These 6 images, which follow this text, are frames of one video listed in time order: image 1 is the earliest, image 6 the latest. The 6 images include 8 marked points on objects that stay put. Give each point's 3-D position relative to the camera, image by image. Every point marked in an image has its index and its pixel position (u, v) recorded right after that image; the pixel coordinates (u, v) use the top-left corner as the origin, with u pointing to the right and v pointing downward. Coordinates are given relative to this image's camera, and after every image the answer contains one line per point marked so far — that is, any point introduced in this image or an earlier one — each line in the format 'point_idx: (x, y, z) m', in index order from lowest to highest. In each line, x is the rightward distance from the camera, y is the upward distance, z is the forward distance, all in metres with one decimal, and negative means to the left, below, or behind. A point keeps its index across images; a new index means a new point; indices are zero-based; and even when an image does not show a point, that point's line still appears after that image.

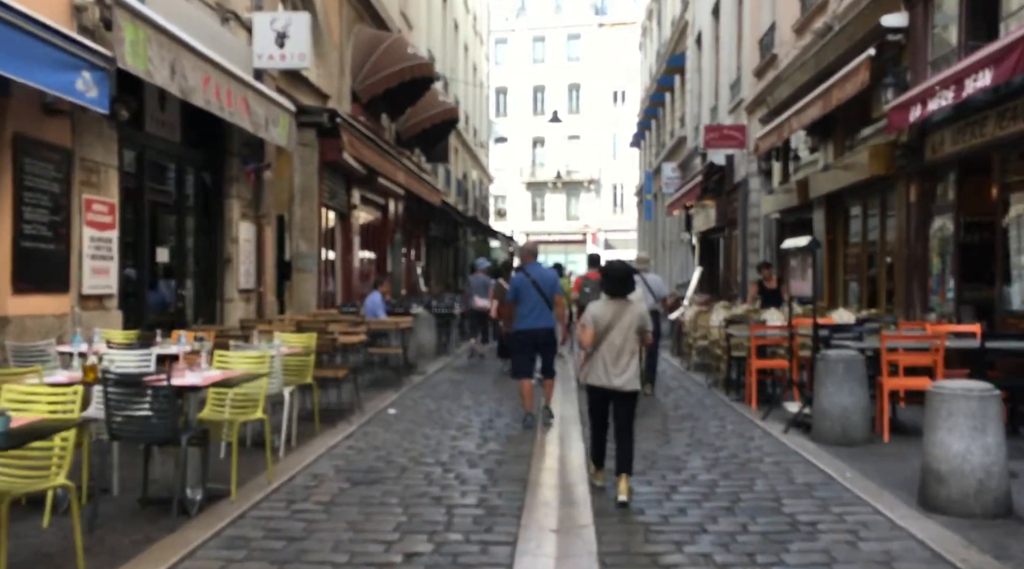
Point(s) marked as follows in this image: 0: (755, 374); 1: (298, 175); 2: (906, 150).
0: (+2.5, -0.9, +12.2) m
1: (-3.5, +1.8, +18.9) m
2: (+4.5, +1.5, +13.4) m
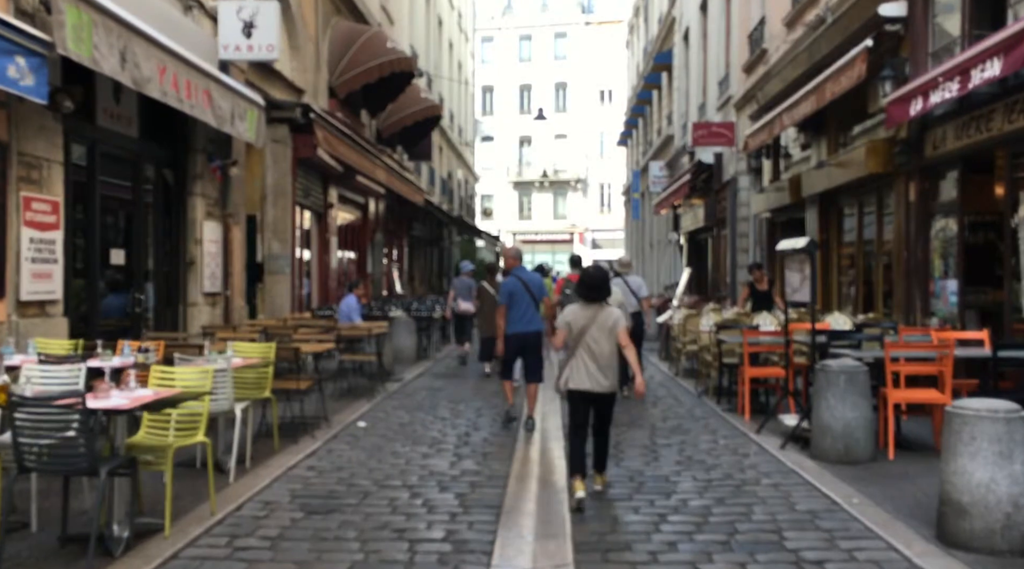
0: (+2.3, -1.0, +11.4) m
1: (-3.8, +1.7, +18.1) m
2: (+4.3, +1.5, +12.7) m
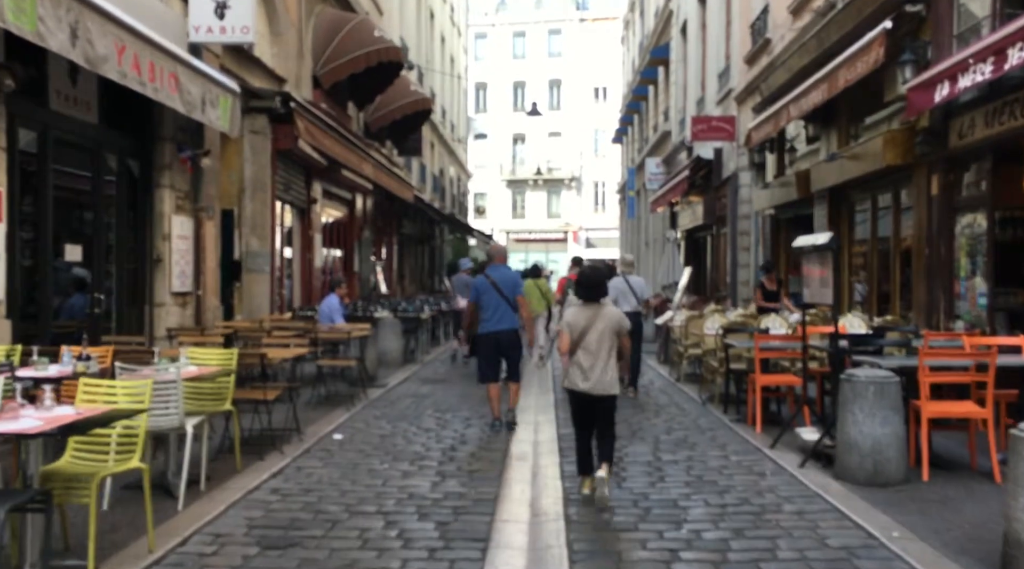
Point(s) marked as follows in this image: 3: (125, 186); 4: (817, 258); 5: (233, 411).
0: (+2.2, -1.0, +10.5) m
1: (-3.9, +1.8, +17.1) m
2: (+4.2, +1.5, +11.7) m
3: (-4.2, +1.1, +12.6) m
4: (+2.4, +0.2, +9.1) m
5: (-2.0, -0.9, +8.4) m
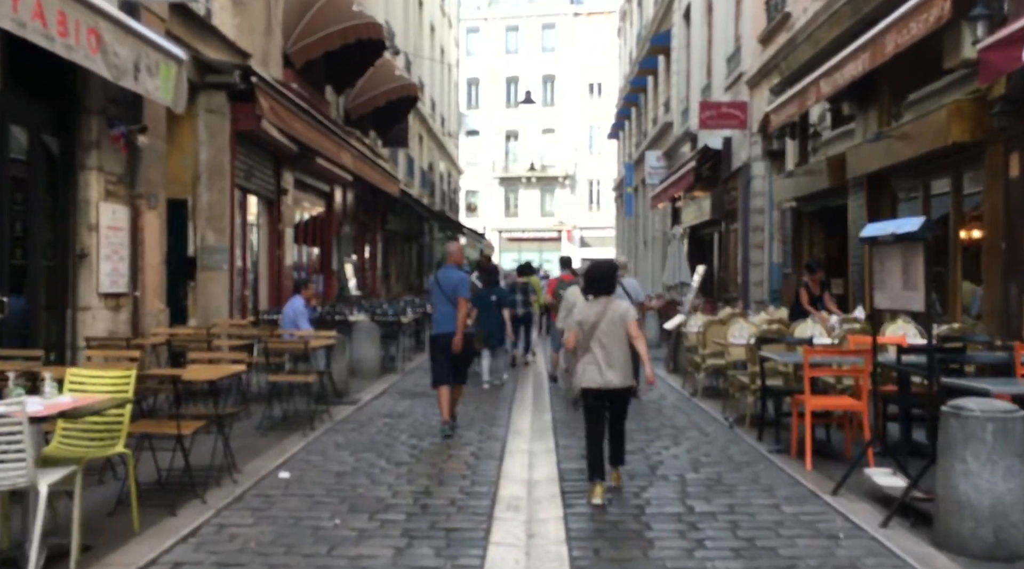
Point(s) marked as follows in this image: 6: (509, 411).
0: (+2.2, -1.0, +8.5) m
1: (-4.0, +1.8, +15.1) m
2: (+4.1, +1.5, +9.7) m
3: (-4.2, +1.1, +10.5) m
4: (+2.3, +0.2, +7.0) m
5: (-2.1, -0.9, +6.3) m
6: (0.0, -1.4, +12.6) m
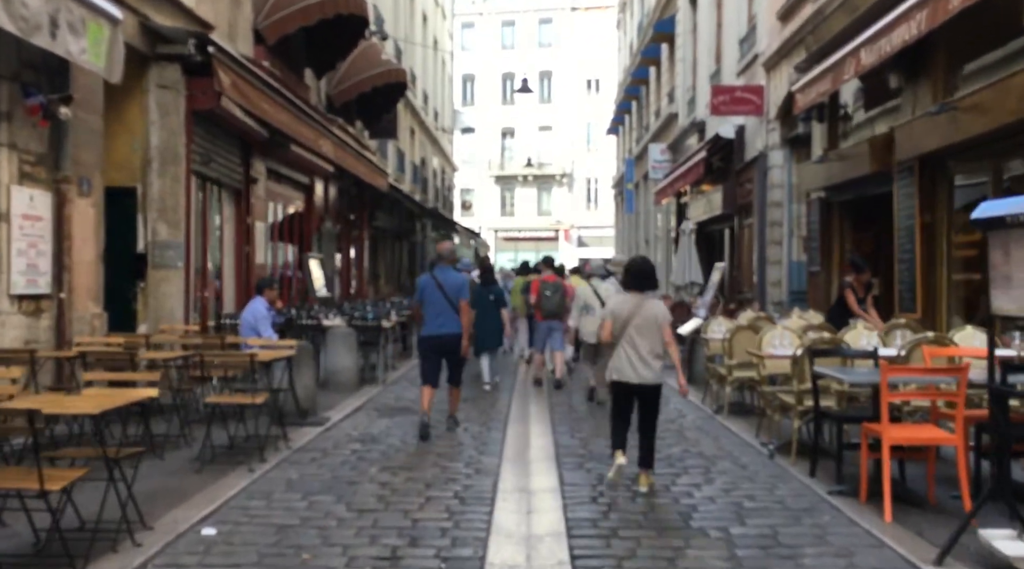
0: (+2.1, -1.0, +6.6) m
1: (-4.1, +1.8, +13.2) m
2: (+4.1, +1.5, +7.9) m
3: (-4.3, +1.1, +8.6) m
4: (+2.3, +0.2, +5.2) m
5: (-2.1, -0.9, +4.4) m
6: (-0.1, -1.4, +10.8) m
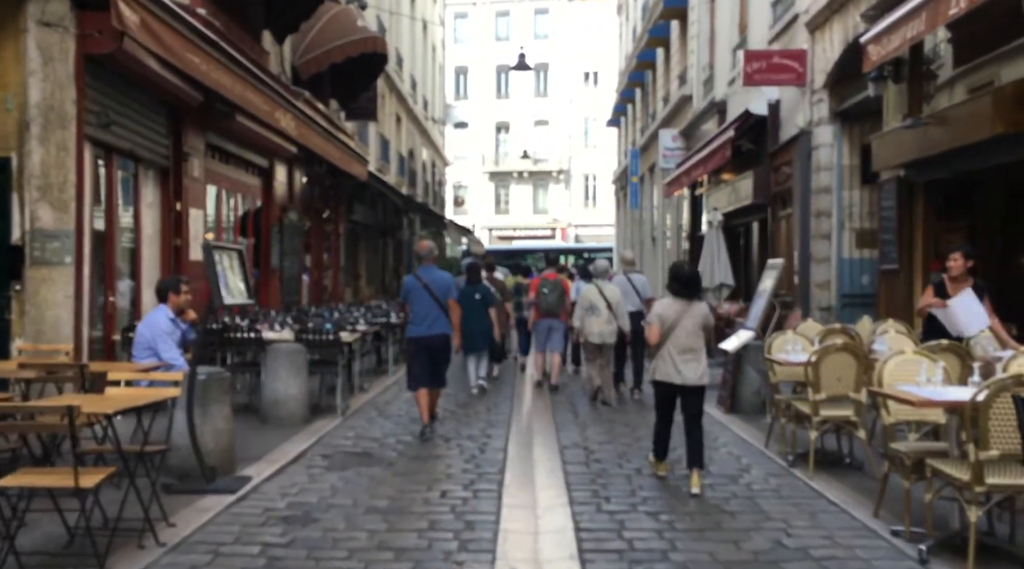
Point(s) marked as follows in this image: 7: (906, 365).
0: (+2.1, -1.0, +3.3) m
1: (-4.1, +1.7, +9.9) m
2: (+4.1, +1.5, +4.6) m
3: (-4.3, +1.0, +5.3) m
4: (+2.3, +0.2, +1.9) m
5: (-2.1, -0.9, +1.1) m
6: (-0.1, -1.4, +7.5) m
7: (+2.2, -0.4, +6.7) m
